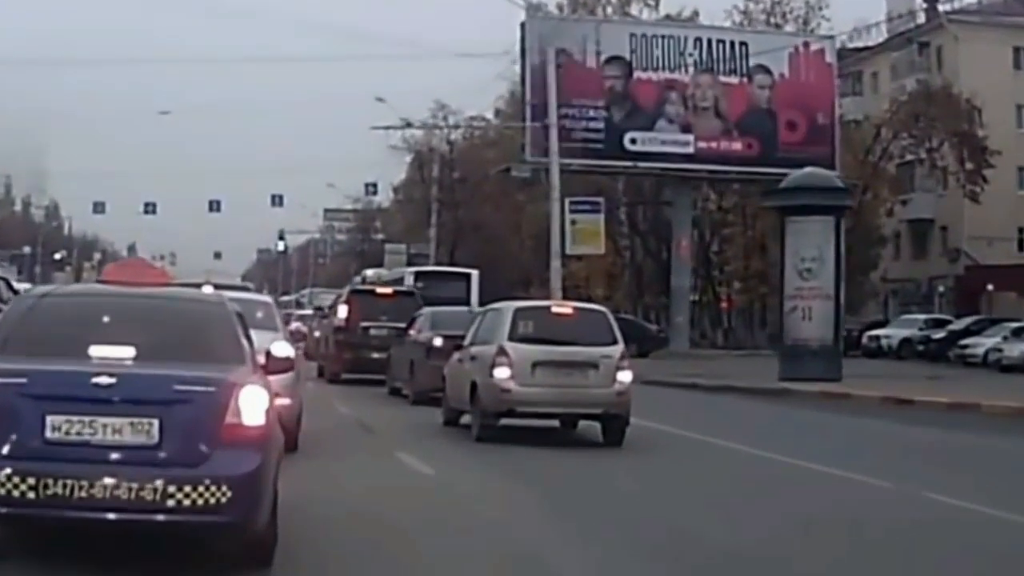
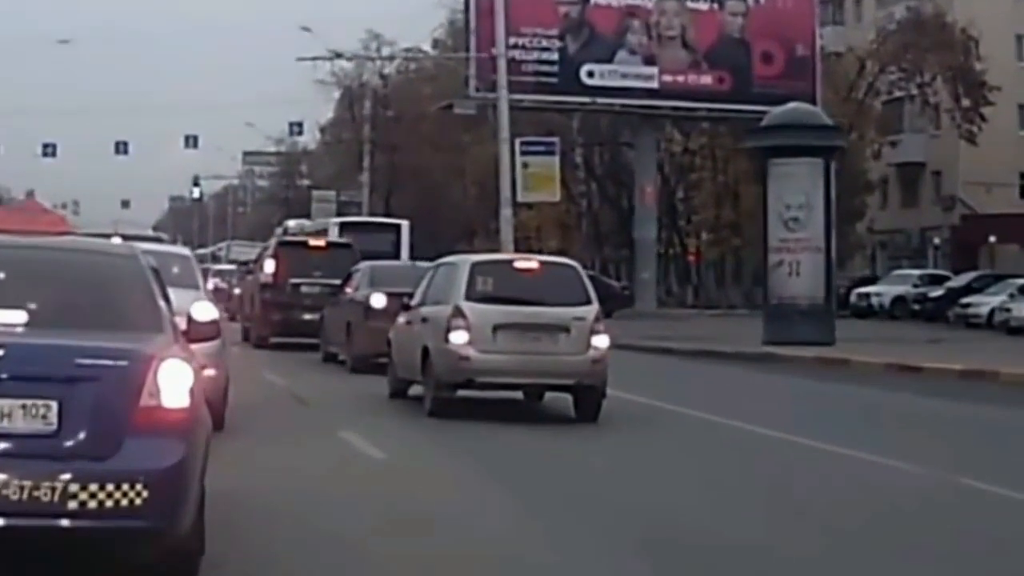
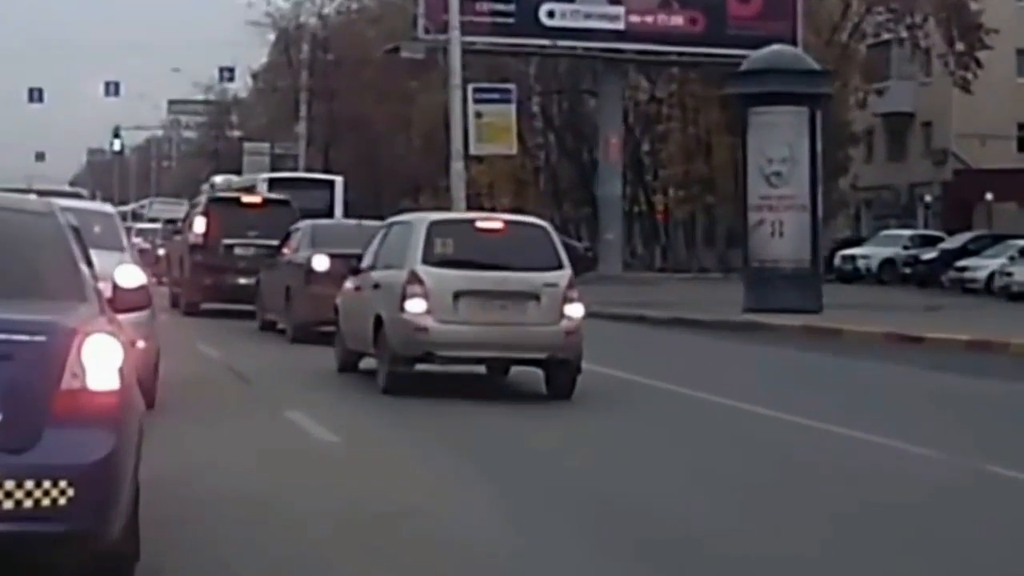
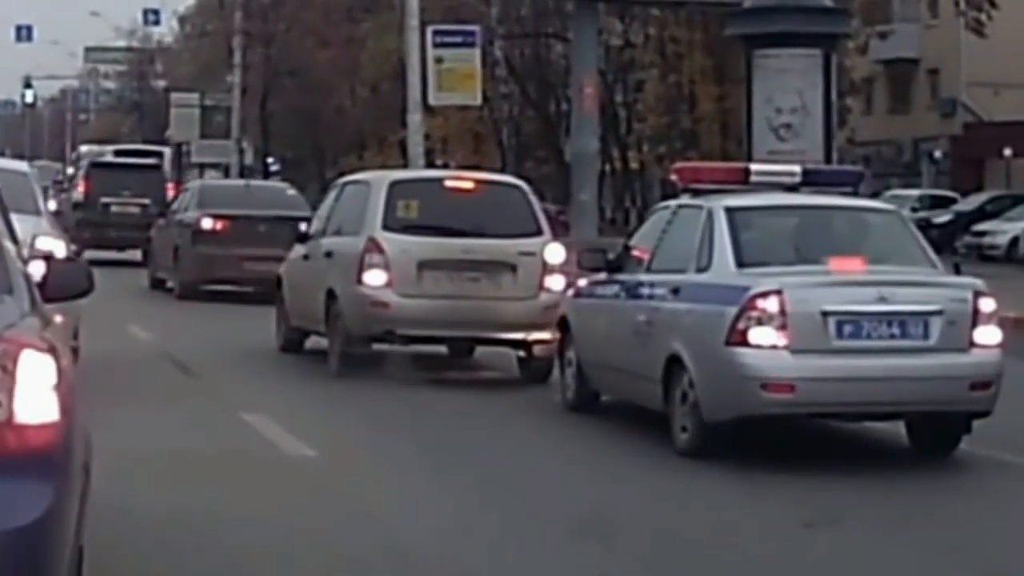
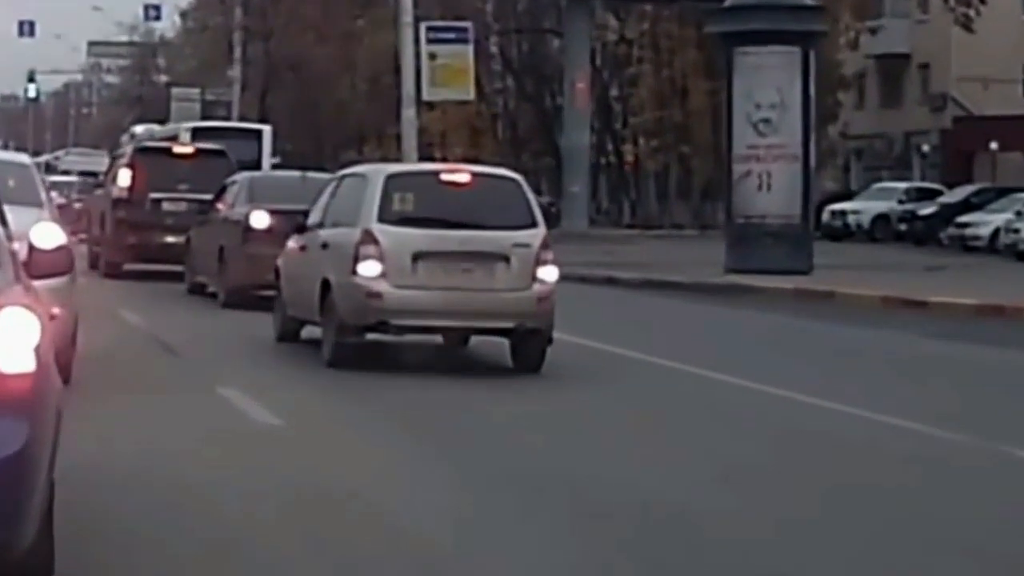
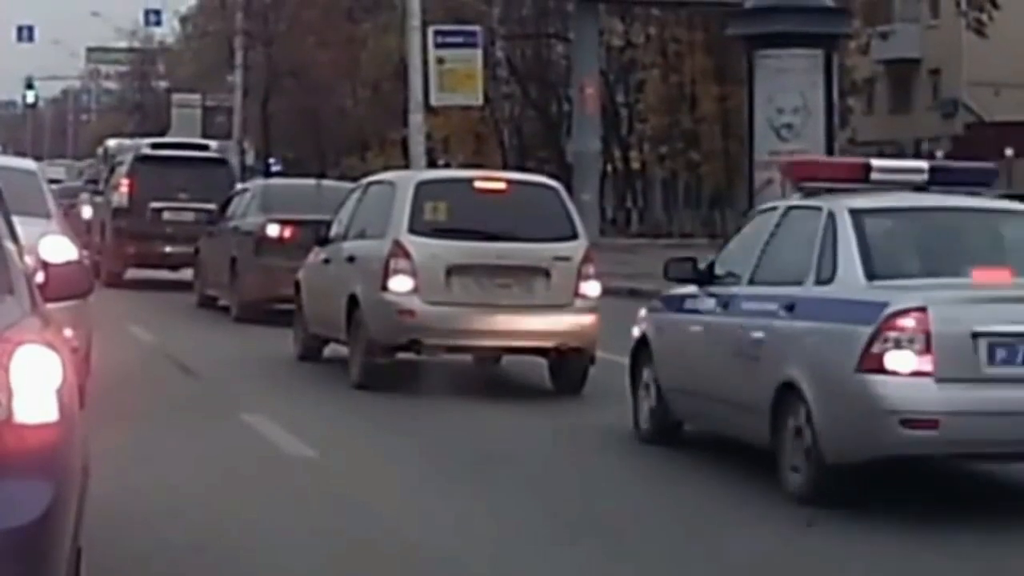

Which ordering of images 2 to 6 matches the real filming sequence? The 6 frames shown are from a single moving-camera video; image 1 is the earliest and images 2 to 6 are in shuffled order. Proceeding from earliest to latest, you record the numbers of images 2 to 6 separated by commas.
2, 3, 5, 6, 4
